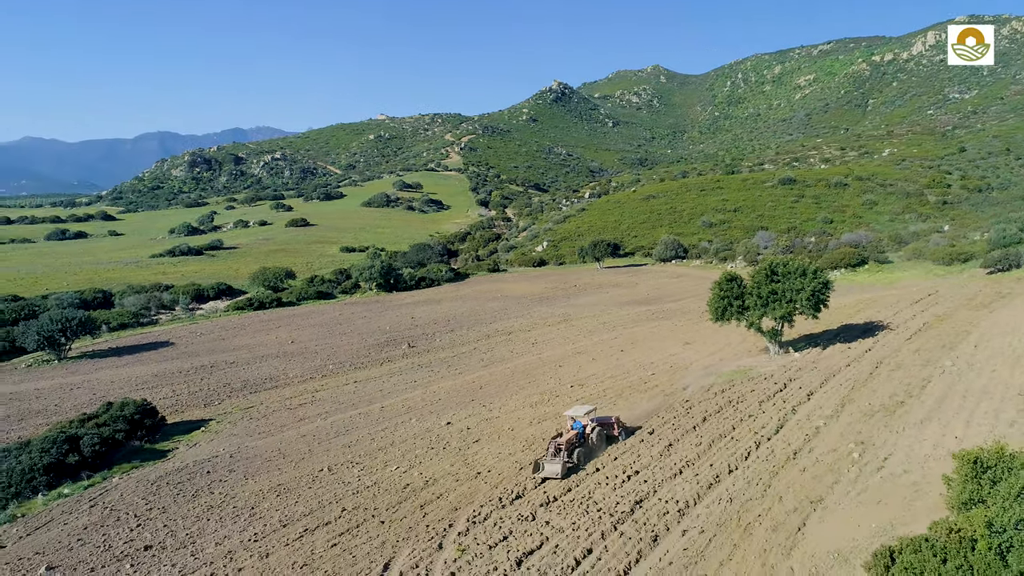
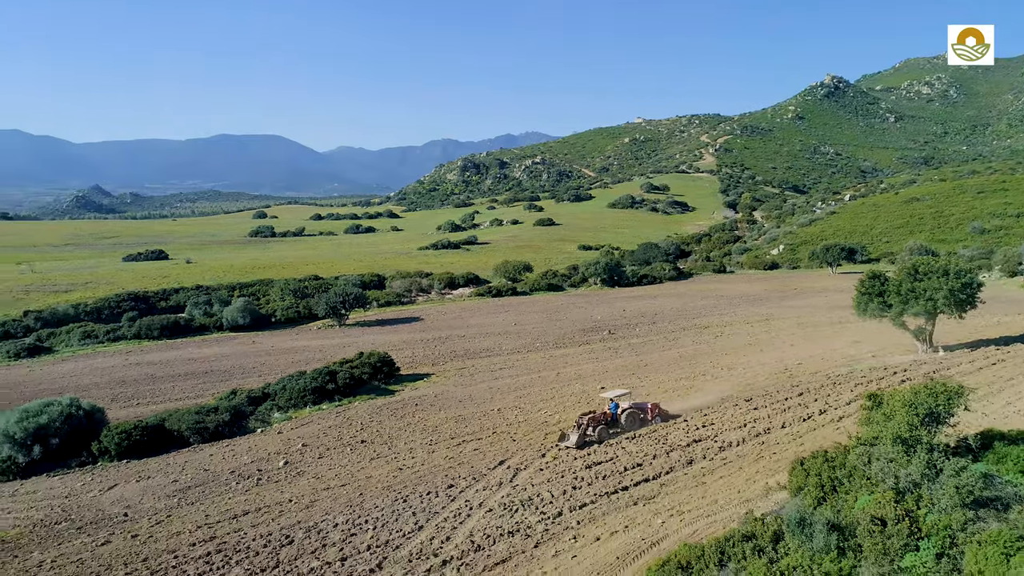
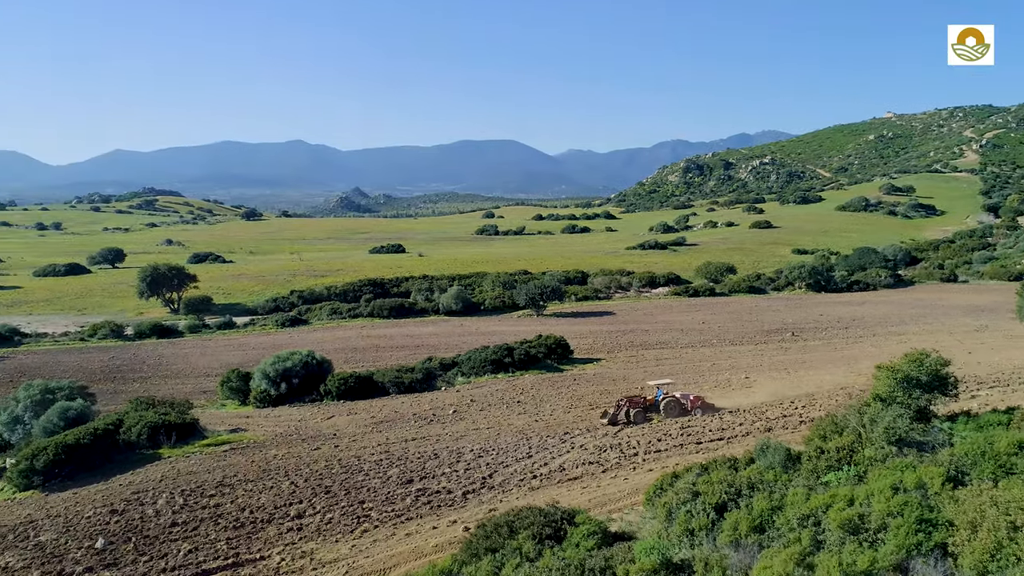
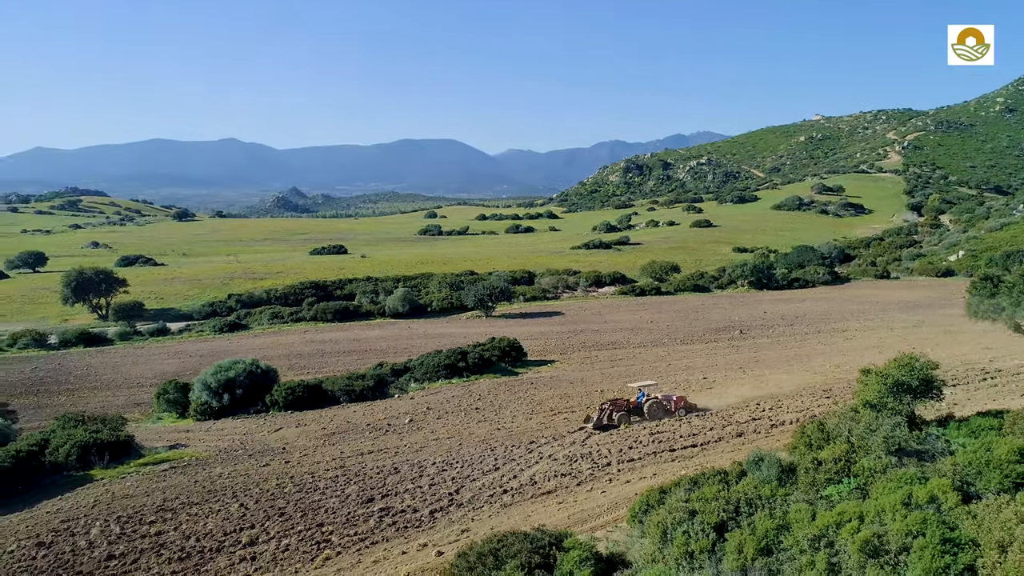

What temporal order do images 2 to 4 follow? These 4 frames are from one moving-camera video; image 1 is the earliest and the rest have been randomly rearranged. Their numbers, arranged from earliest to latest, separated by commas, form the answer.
2, 4, 3
